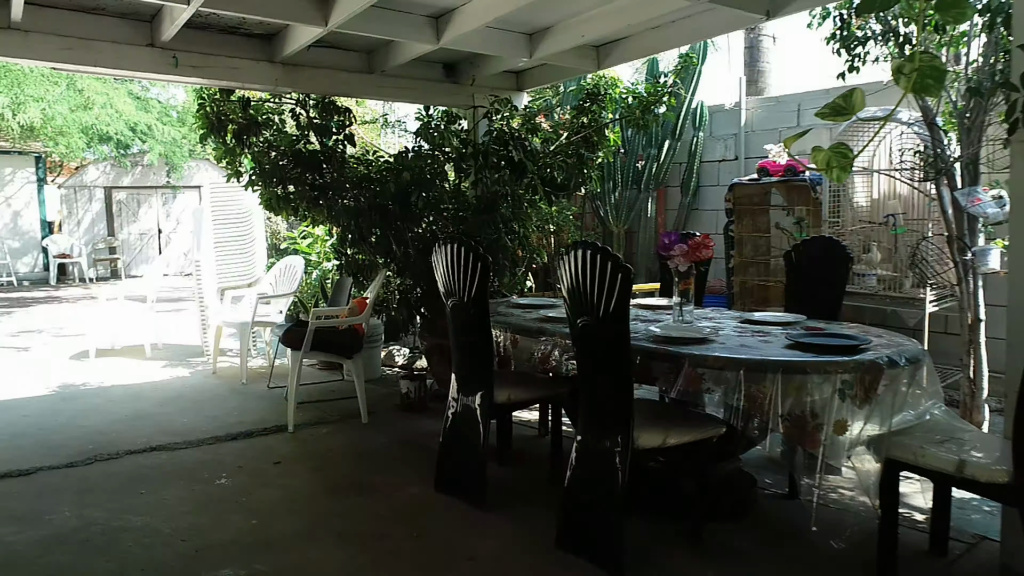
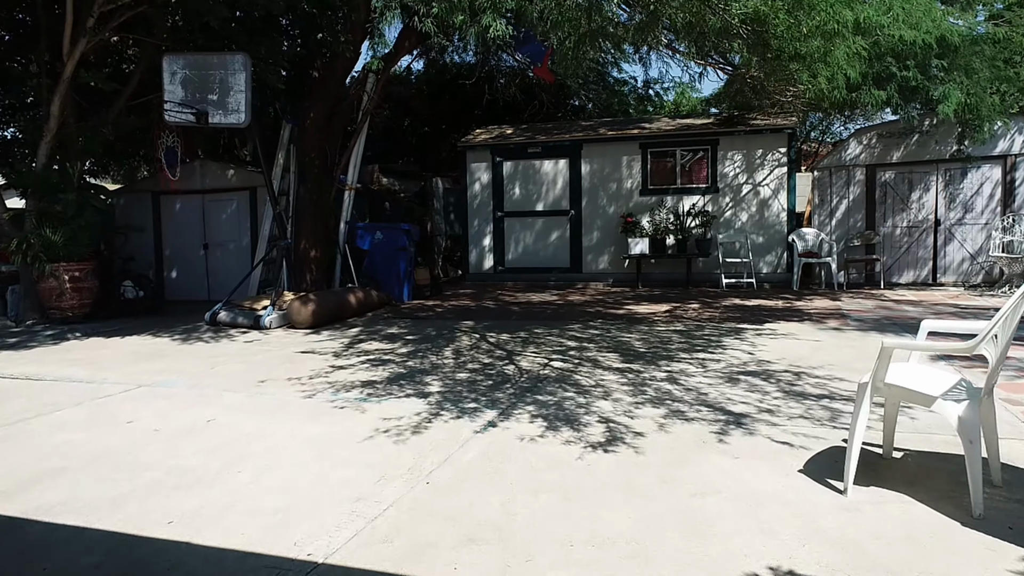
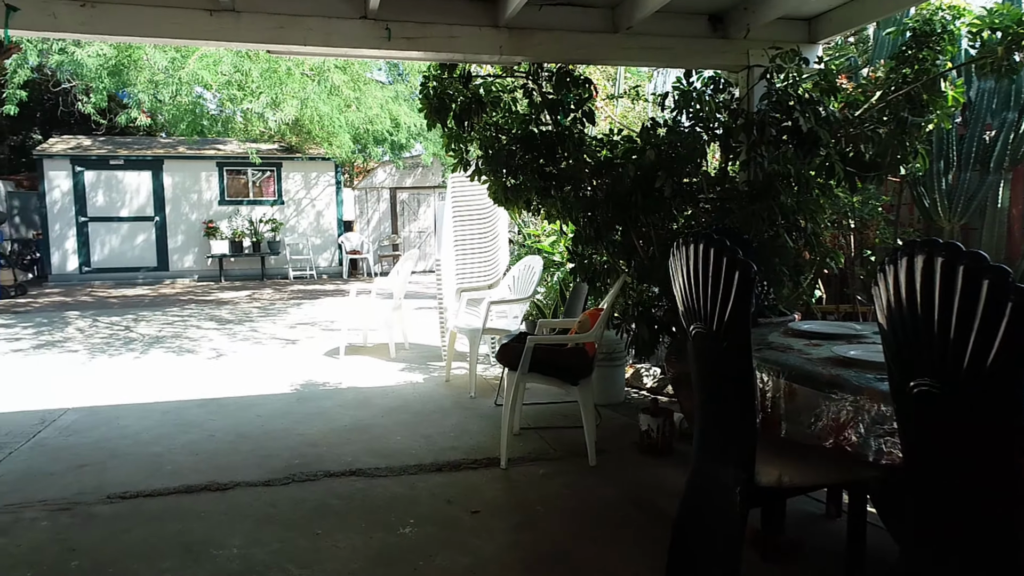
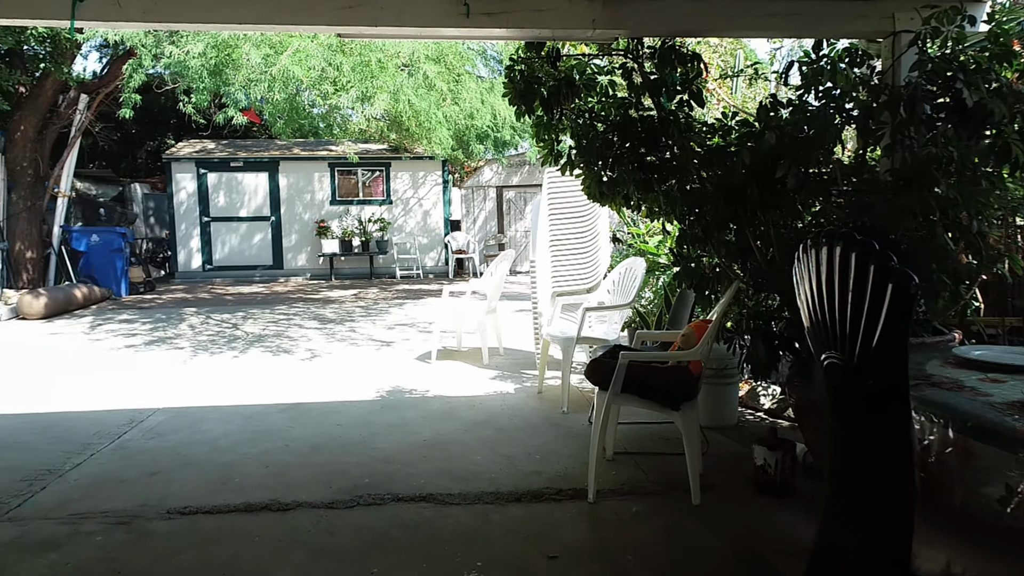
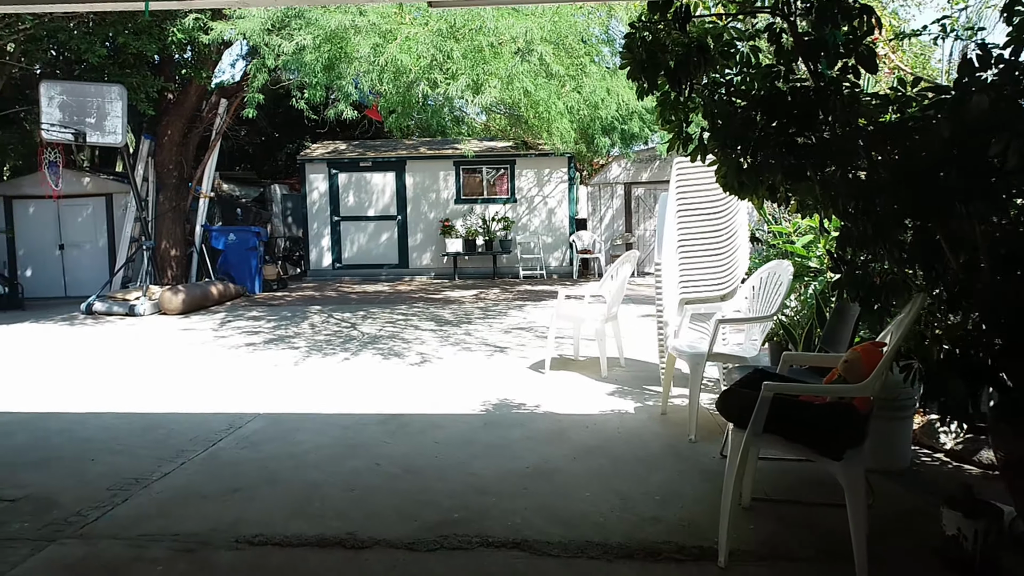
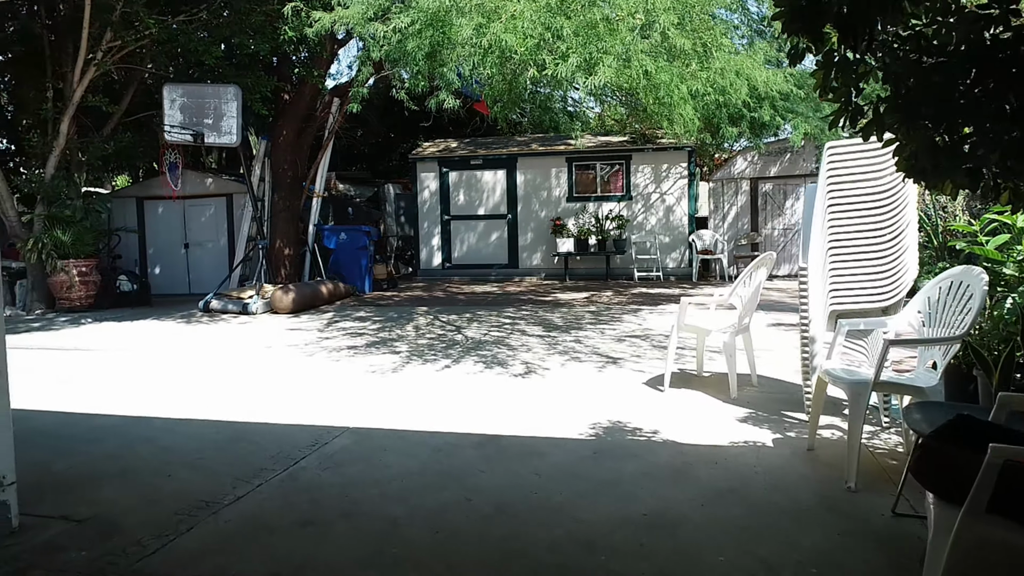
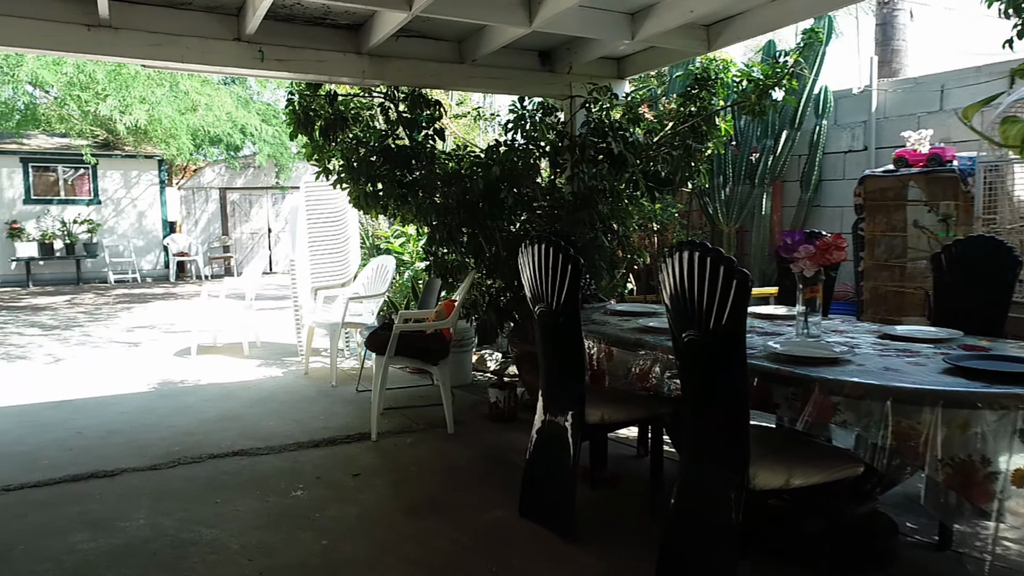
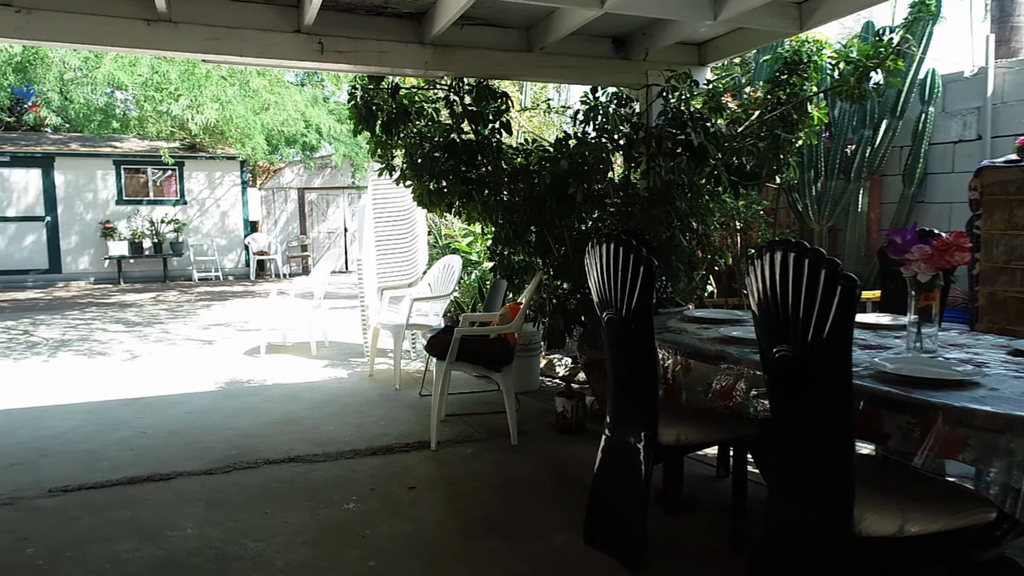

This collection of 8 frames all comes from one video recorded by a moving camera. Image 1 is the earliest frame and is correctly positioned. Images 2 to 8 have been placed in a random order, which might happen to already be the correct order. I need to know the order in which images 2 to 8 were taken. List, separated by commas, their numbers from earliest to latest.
7, 8, 3, 4, 5, 6, 2
